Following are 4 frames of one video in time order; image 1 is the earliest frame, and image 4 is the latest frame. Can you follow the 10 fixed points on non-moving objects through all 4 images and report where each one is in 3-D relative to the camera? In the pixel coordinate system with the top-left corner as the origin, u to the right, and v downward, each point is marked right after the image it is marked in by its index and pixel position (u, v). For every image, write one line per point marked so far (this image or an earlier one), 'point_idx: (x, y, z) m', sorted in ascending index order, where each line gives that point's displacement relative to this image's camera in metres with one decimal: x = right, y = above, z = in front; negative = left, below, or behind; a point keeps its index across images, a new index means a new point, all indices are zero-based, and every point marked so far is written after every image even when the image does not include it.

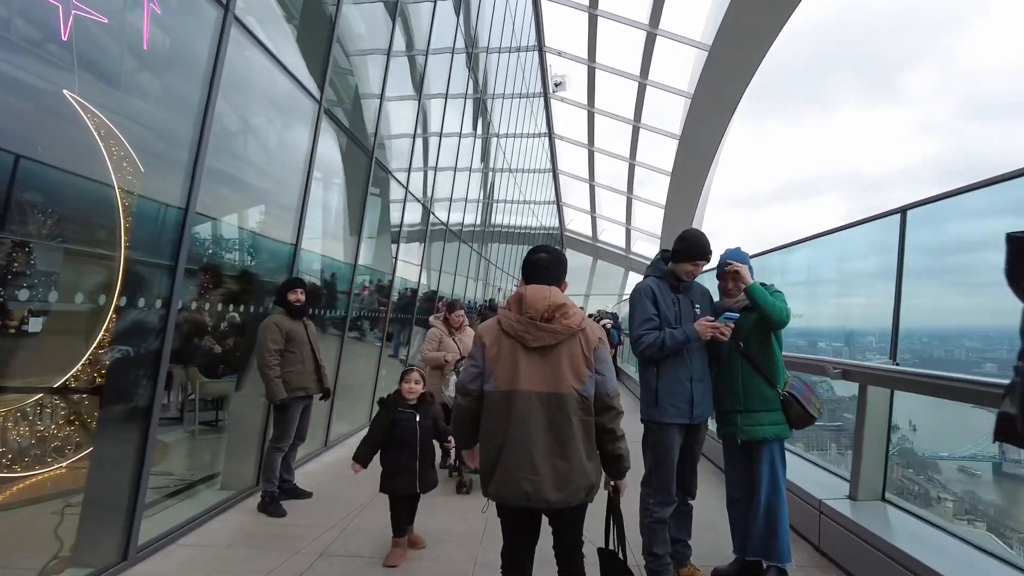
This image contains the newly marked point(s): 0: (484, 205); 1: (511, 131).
0: (-0.6, +2.0, +15.4) m
1: (+0.1, +4.3, +17.4) m
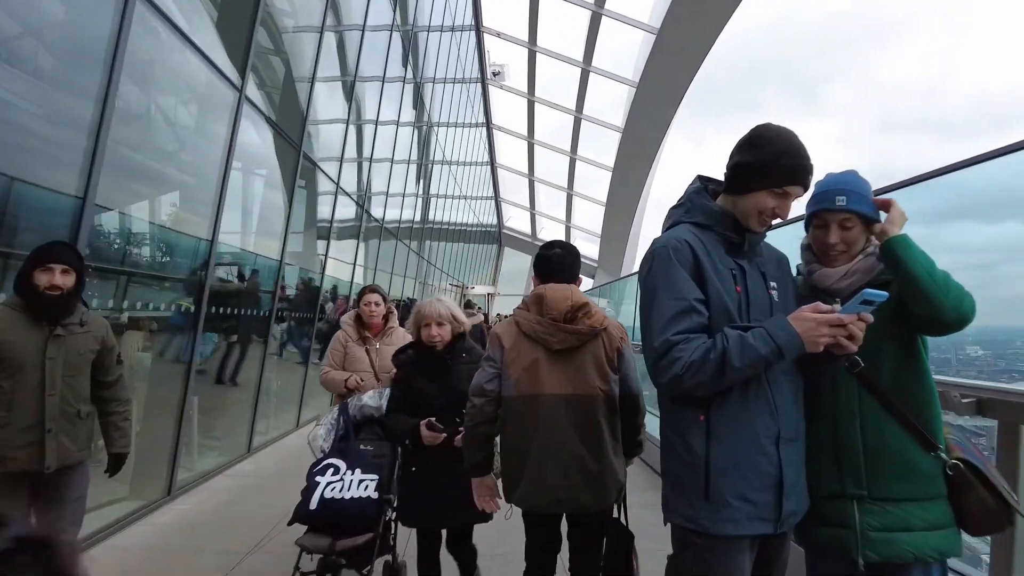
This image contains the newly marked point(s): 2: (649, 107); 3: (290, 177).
0: (-2.0, +2.0, +14.3) m
1: (-1.5, +4.3, +16.3) m
2: (+3.1, +4.1, +14.5) m
3: (-2.2, +1.1, +6.5) m
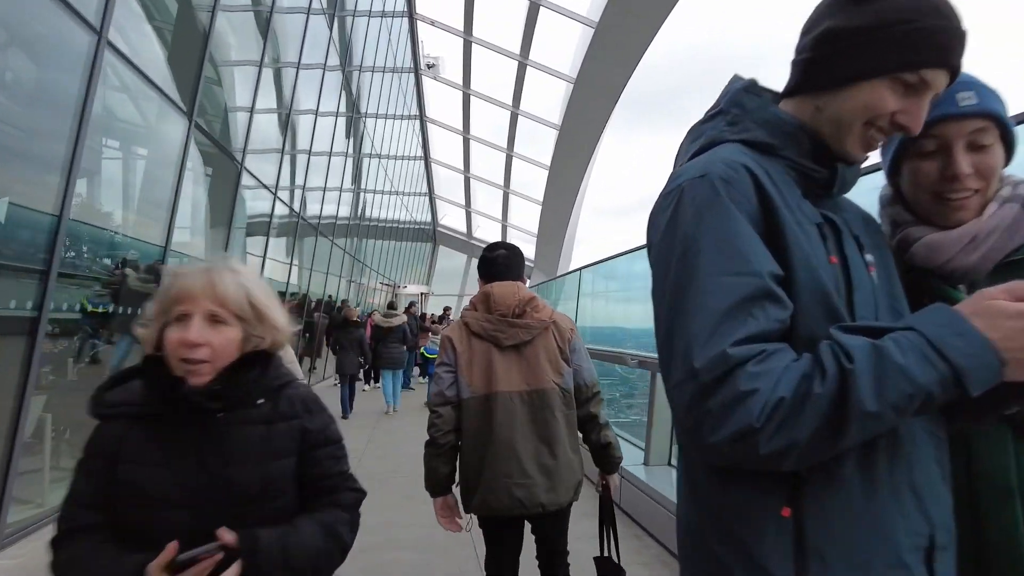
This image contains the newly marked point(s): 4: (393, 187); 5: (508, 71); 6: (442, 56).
0: (-3.4, +2.1, +13.5) m
1: (-3.1, +4.3, +15.6) m
2: (+1.7, +4.1, +14.3) m
3: (-2.8, +1.2, +5.8) m
4: (-3.4, +2.9, +18.7) m
5: (0.0, +5.4, +15.7) m
6: (-1.9, +6.3, +17.4) m
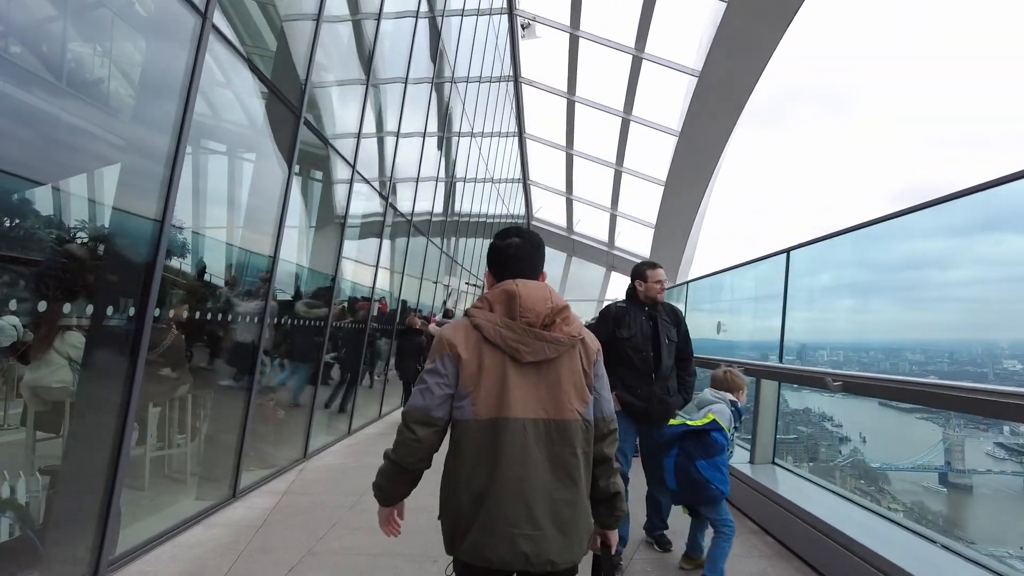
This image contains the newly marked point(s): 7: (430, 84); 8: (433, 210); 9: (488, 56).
0: (-1.9, +2.1, +12.2) m
1: (-1.3, +4.3, +14.2) m
2: (+3.2, +4.2, +12.3) m
3: (-2.4, +1.3, +4.4) m
4: (-1.2, +2.9, +17.3) m
5: (+1.8, +5.4, +13.9) m
6: (+0.2, +6.3, +15.9) m
7: (-1.9, +3.4, +11.0) m
8: (-2.0, +1.5, +12.3) m
9: (-1.0, +5.1, +15.7) m
